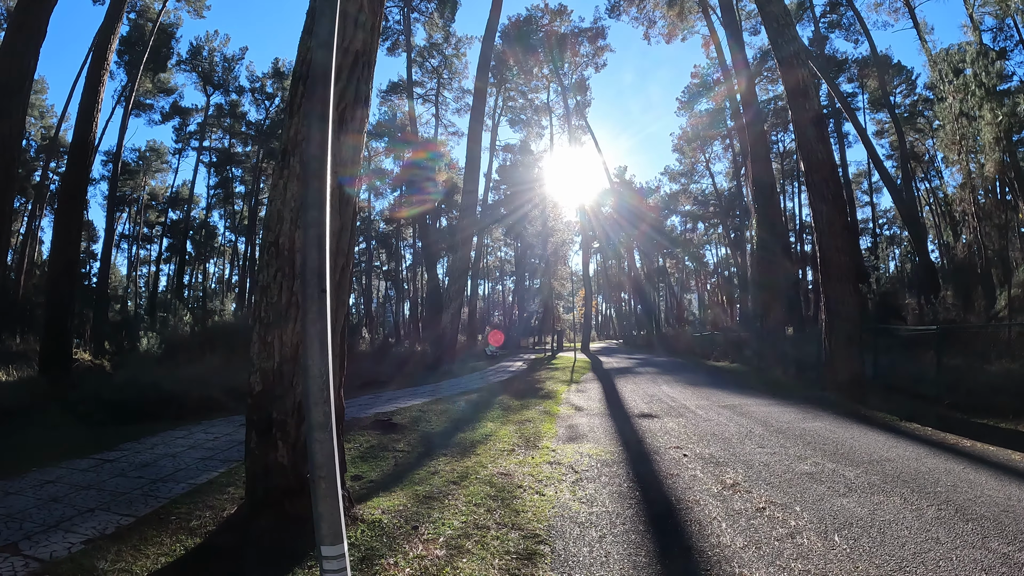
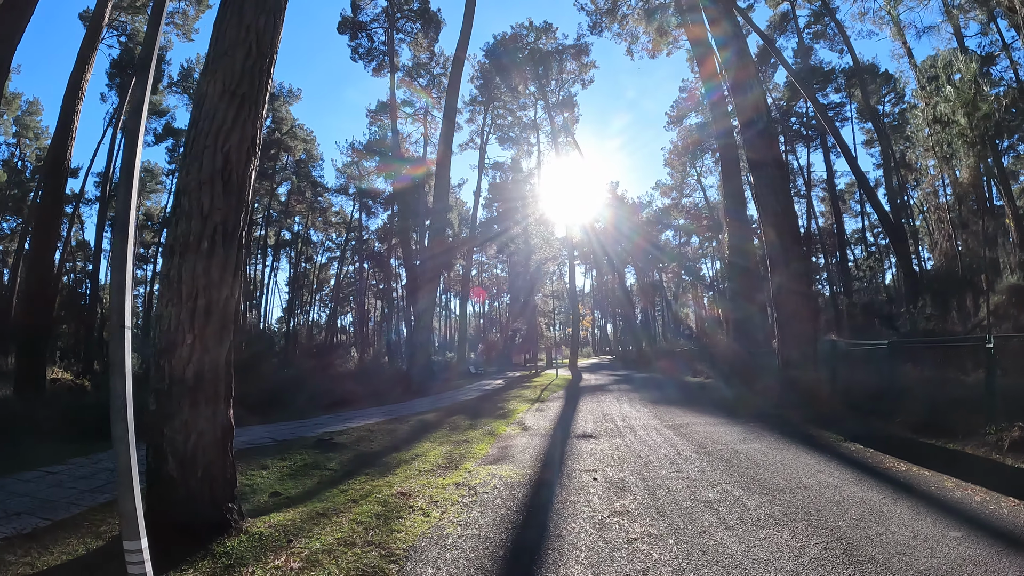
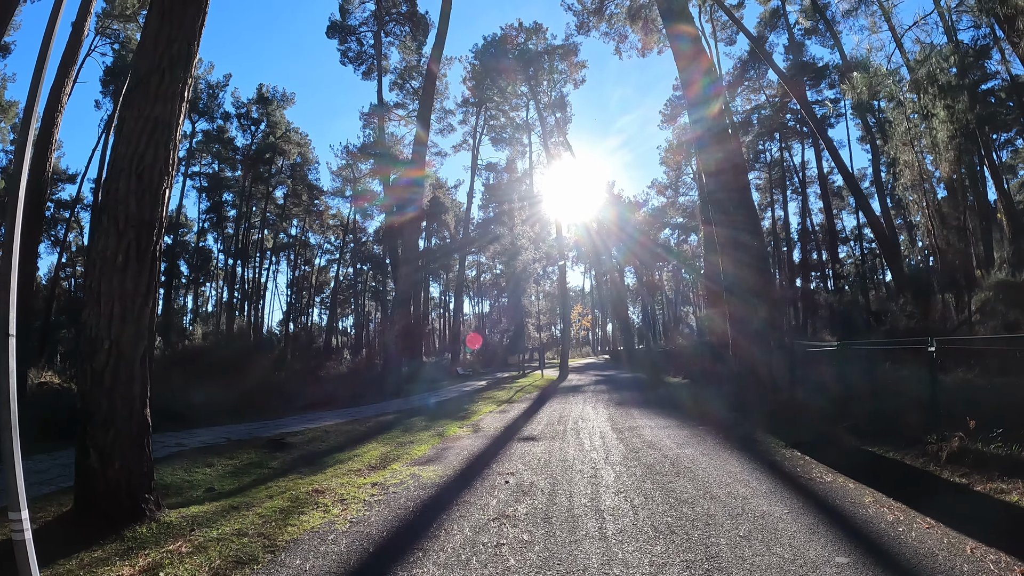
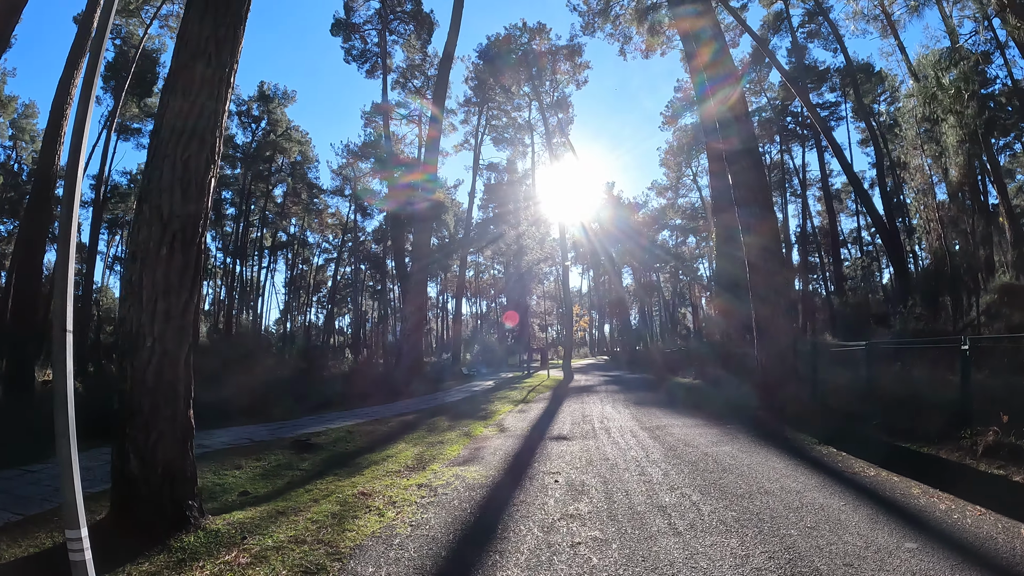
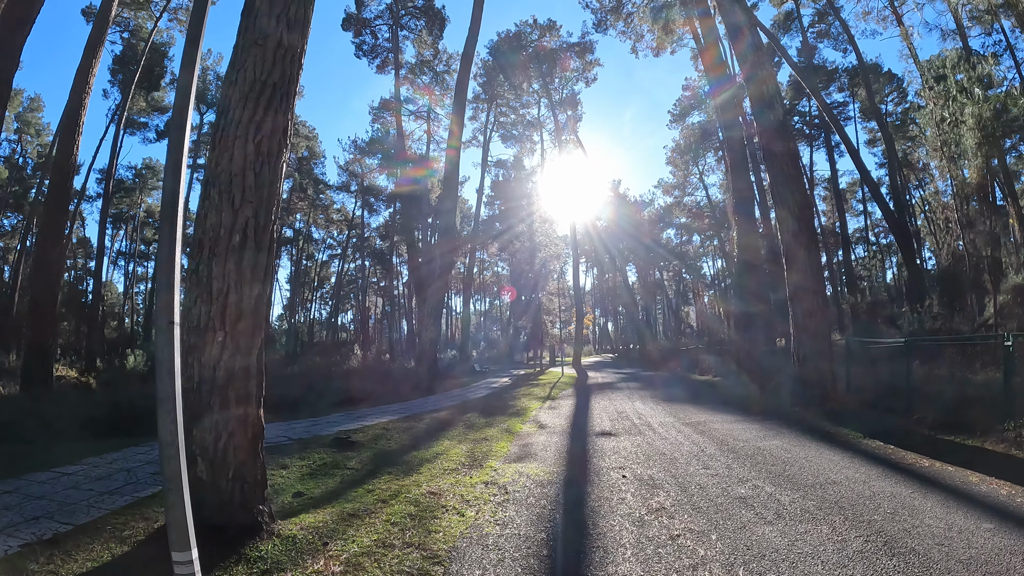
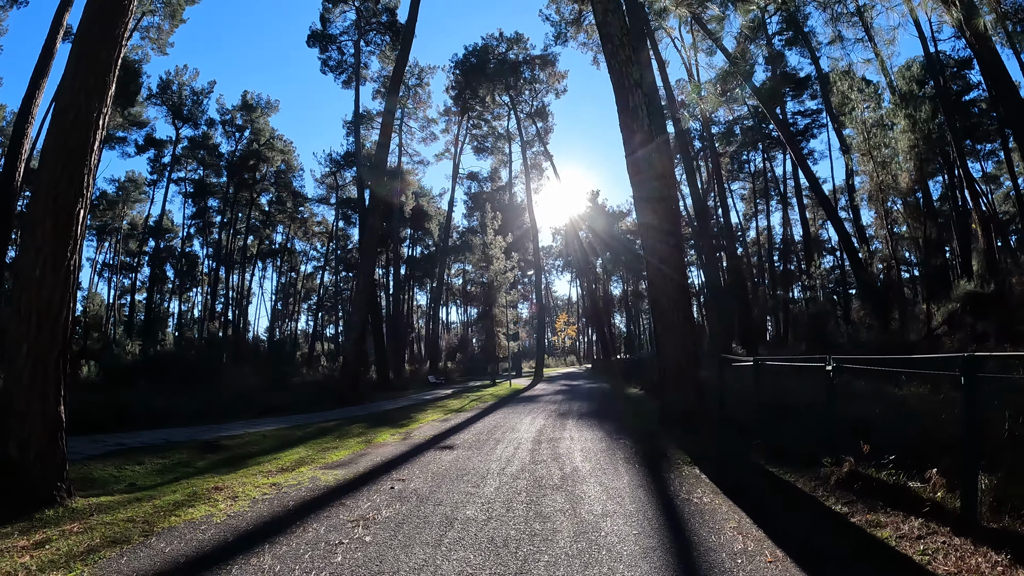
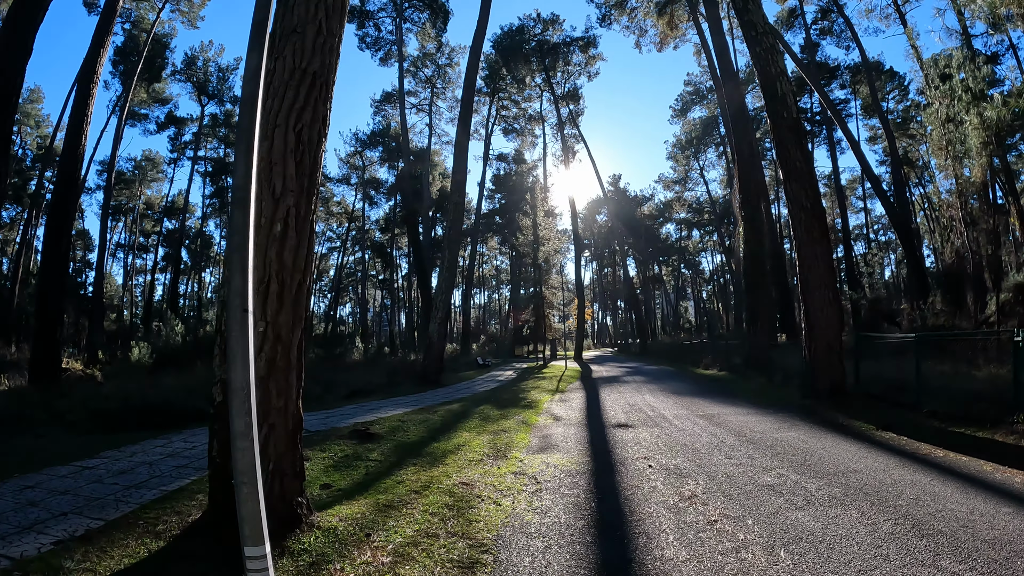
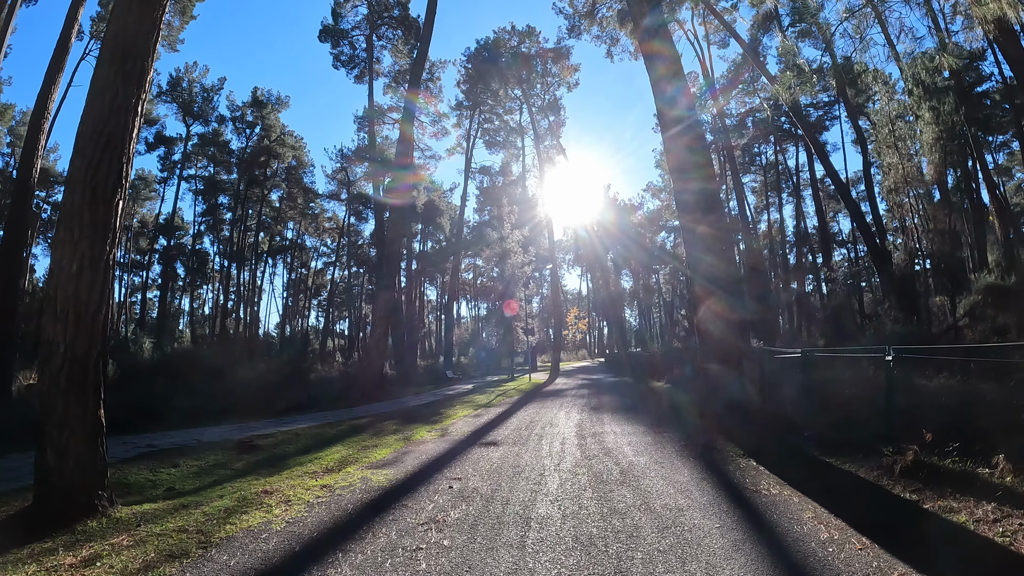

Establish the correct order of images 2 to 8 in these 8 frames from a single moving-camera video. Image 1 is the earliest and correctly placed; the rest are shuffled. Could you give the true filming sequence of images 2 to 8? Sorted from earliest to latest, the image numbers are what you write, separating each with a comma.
7, 5, 2, 4, 3, 8, 6
